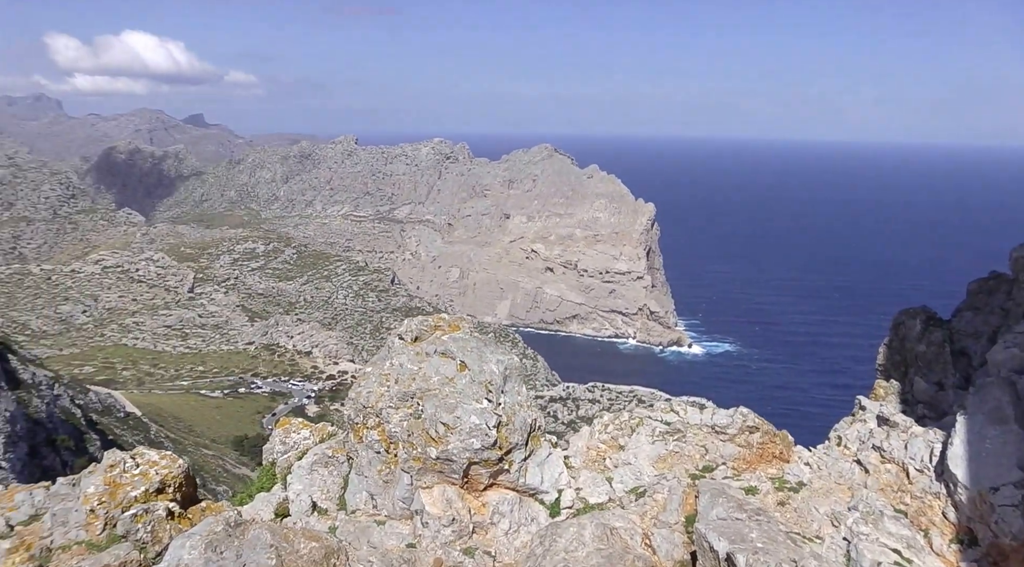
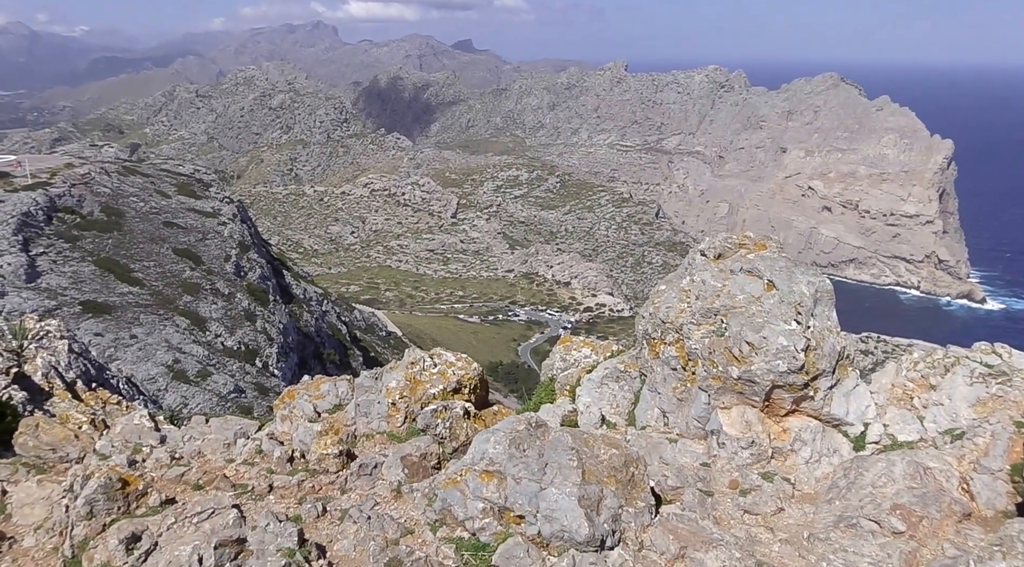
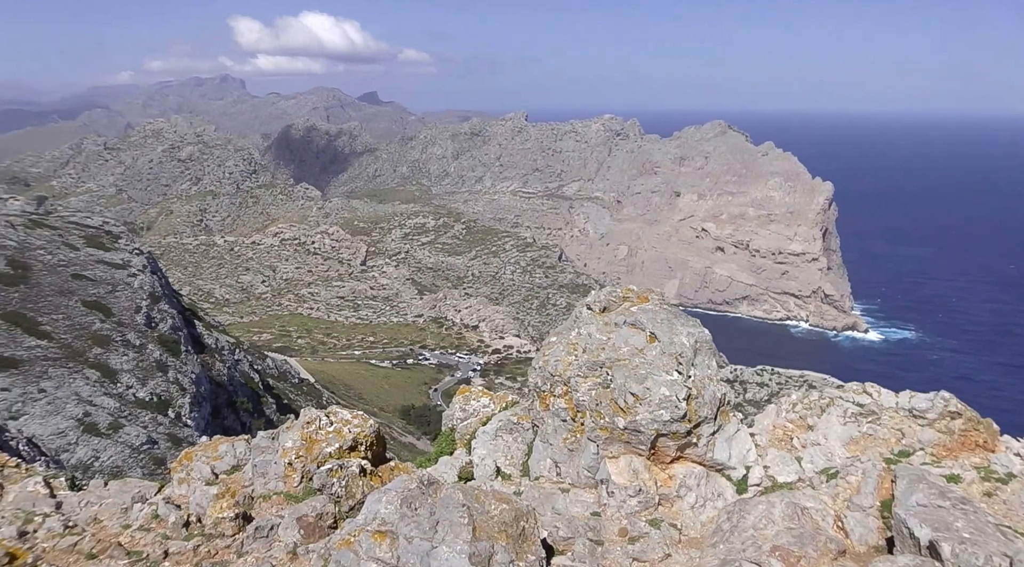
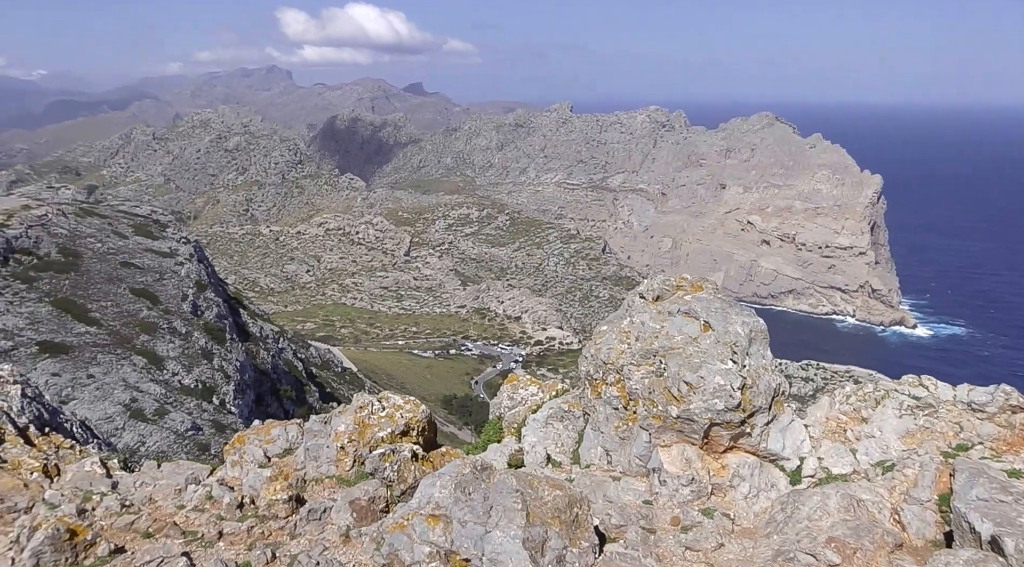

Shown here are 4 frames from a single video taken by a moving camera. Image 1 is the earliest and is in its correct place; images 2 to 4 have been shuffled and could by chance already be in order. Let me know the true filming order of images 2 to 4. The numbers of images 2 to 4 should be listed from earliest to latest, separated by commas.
3, 4, 2
